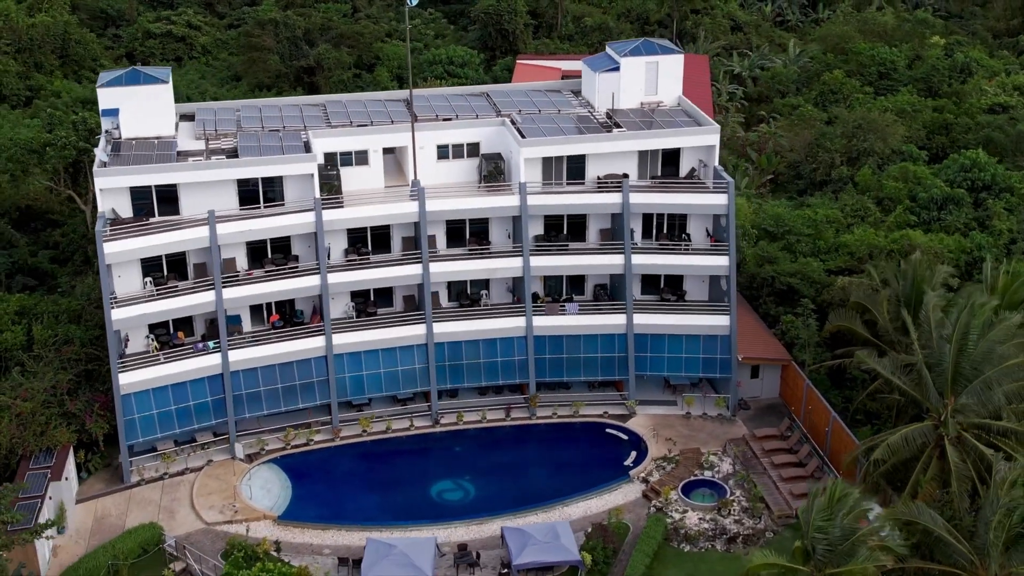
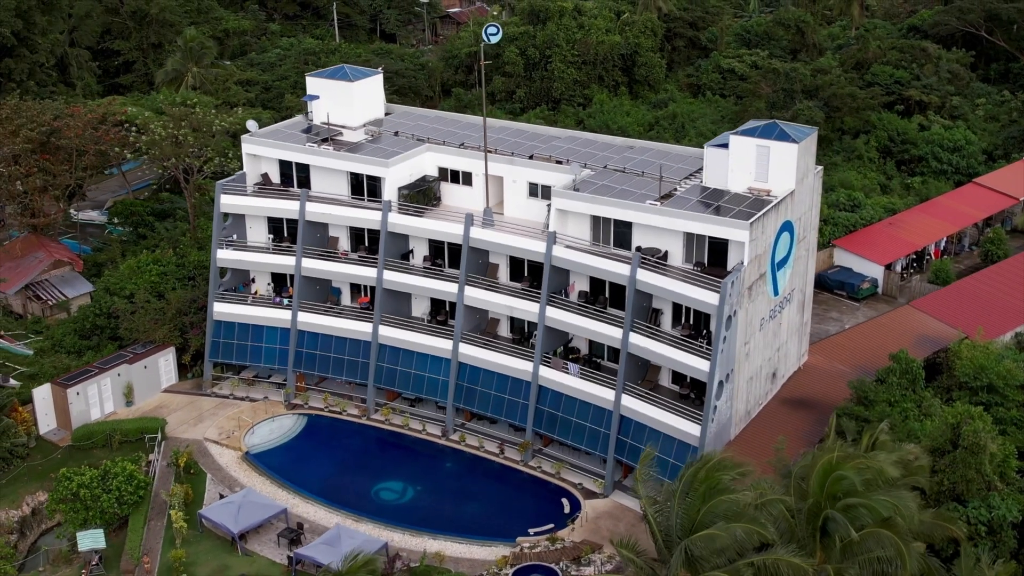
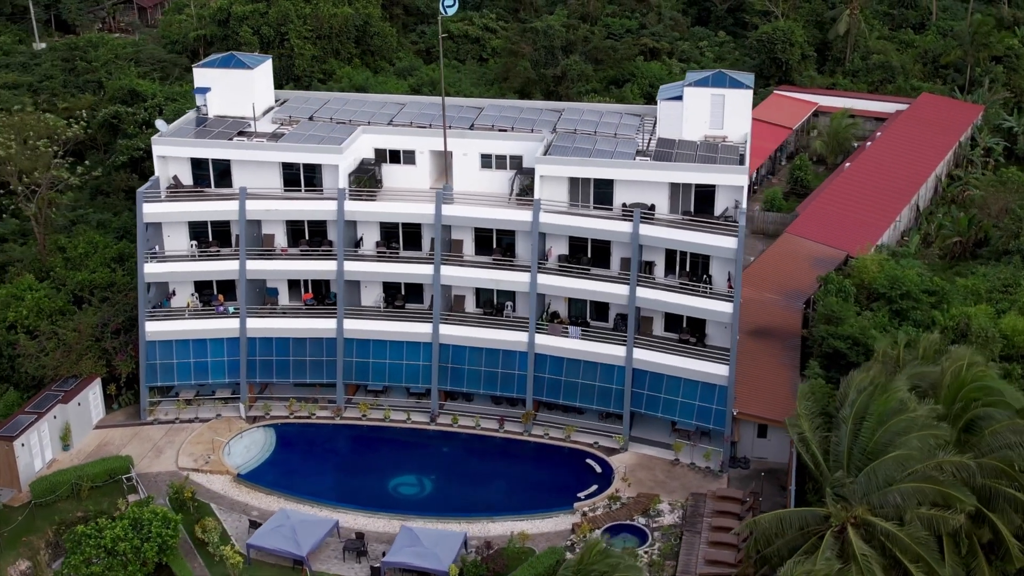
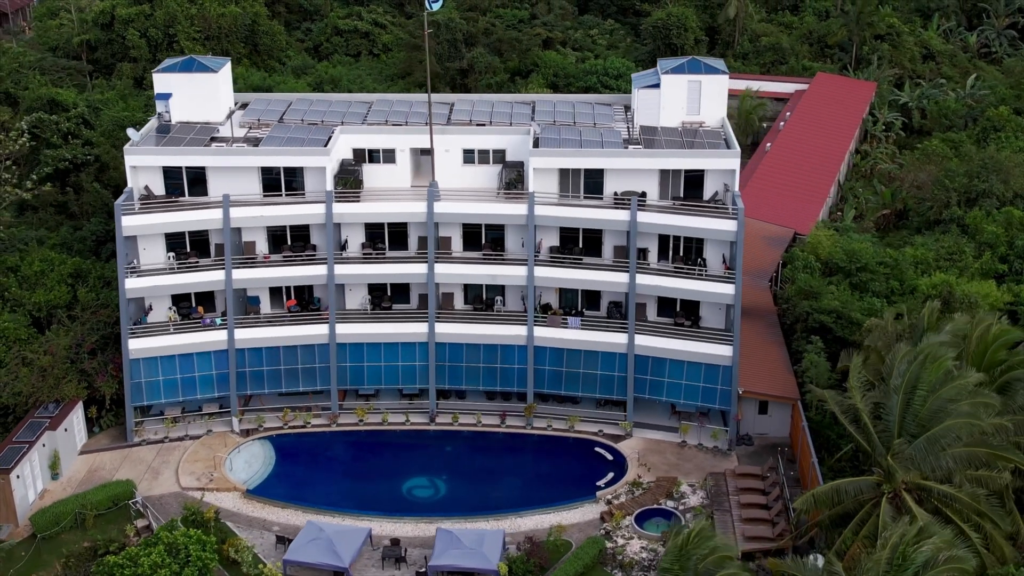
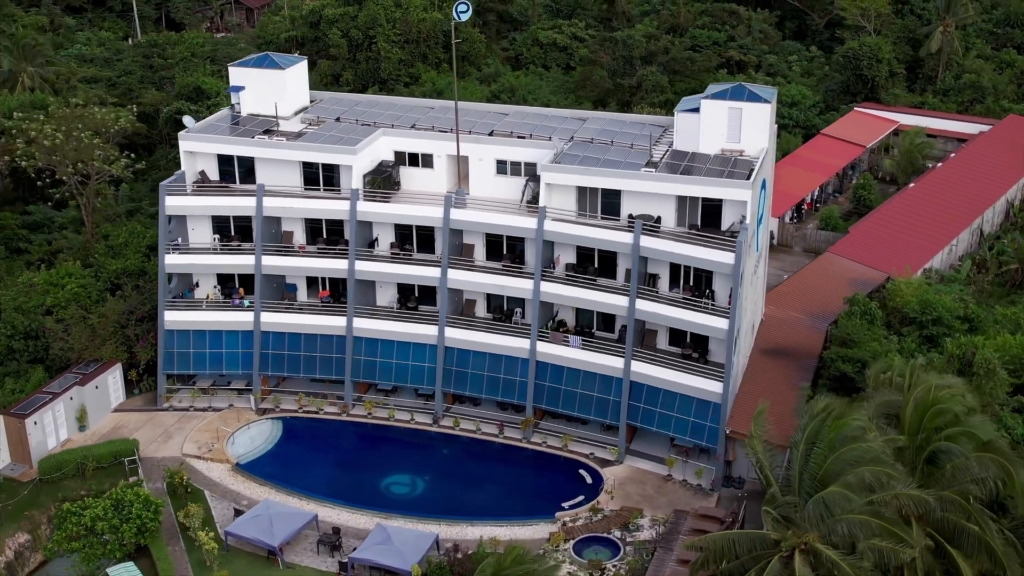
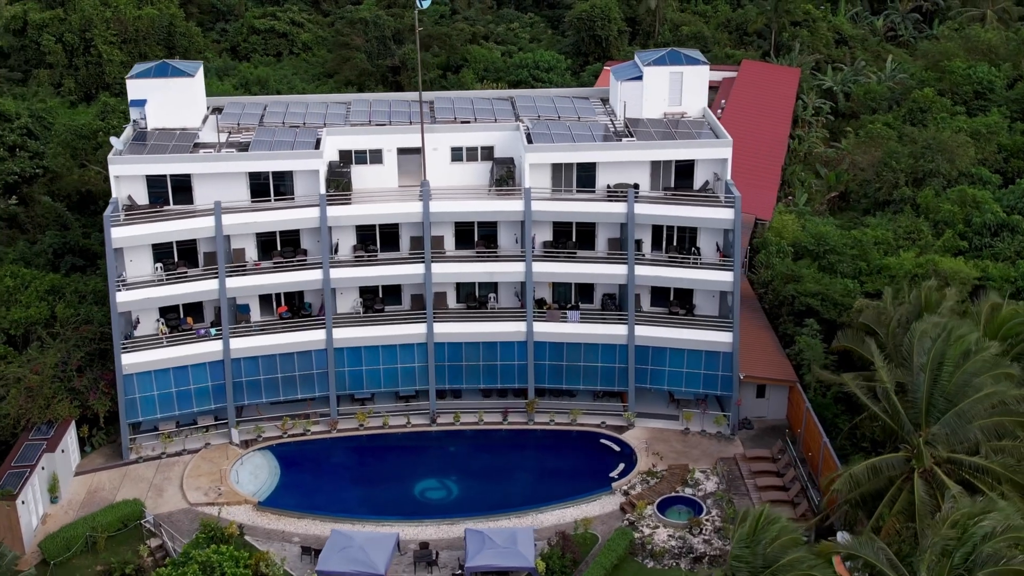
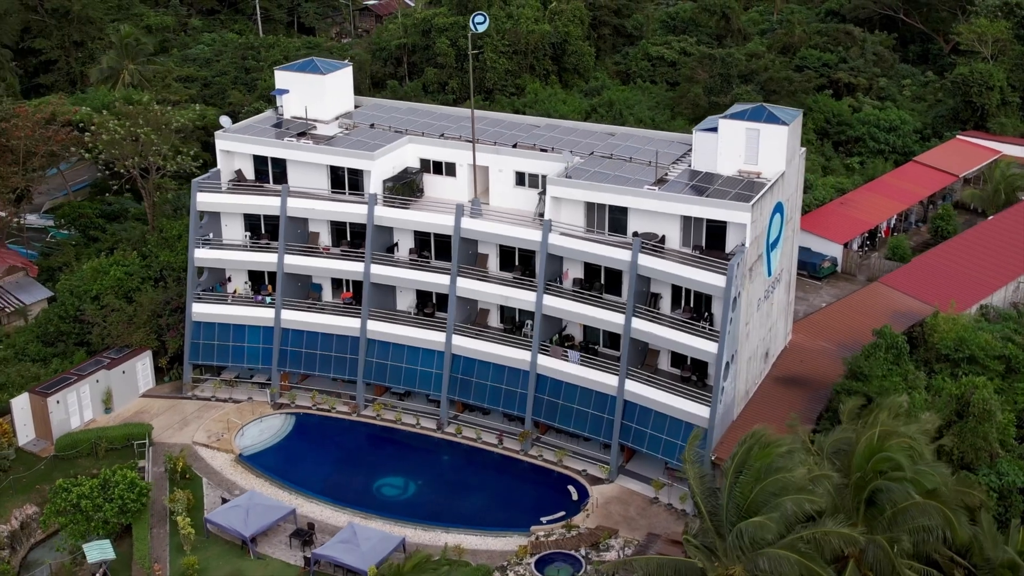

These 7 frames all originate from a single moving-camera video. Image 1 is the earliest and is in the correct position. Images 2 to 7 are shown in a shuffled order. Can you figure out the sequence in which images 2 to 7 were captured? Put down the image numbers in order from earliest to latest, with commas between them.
6, 4, 3, 5, 7, 2
